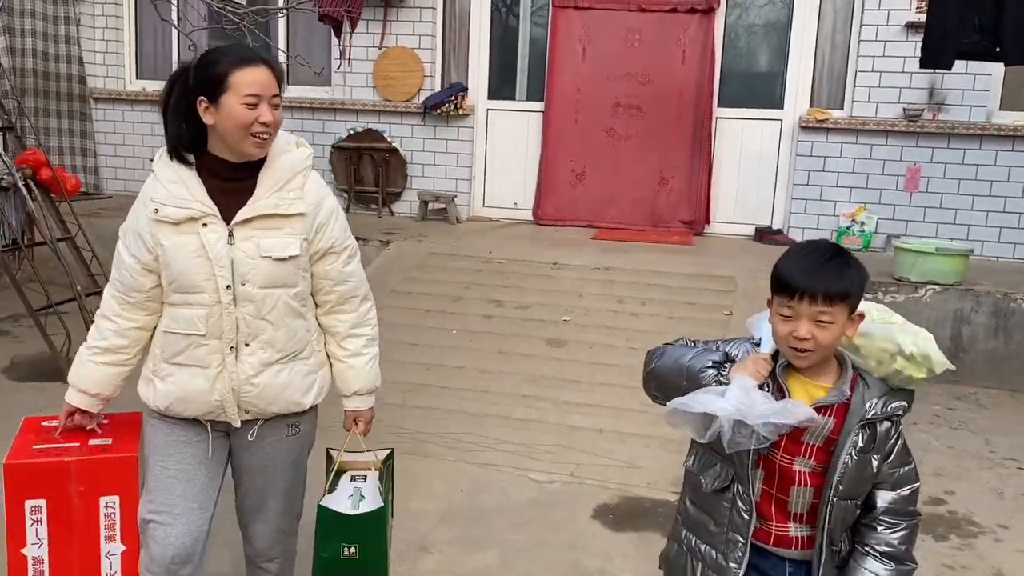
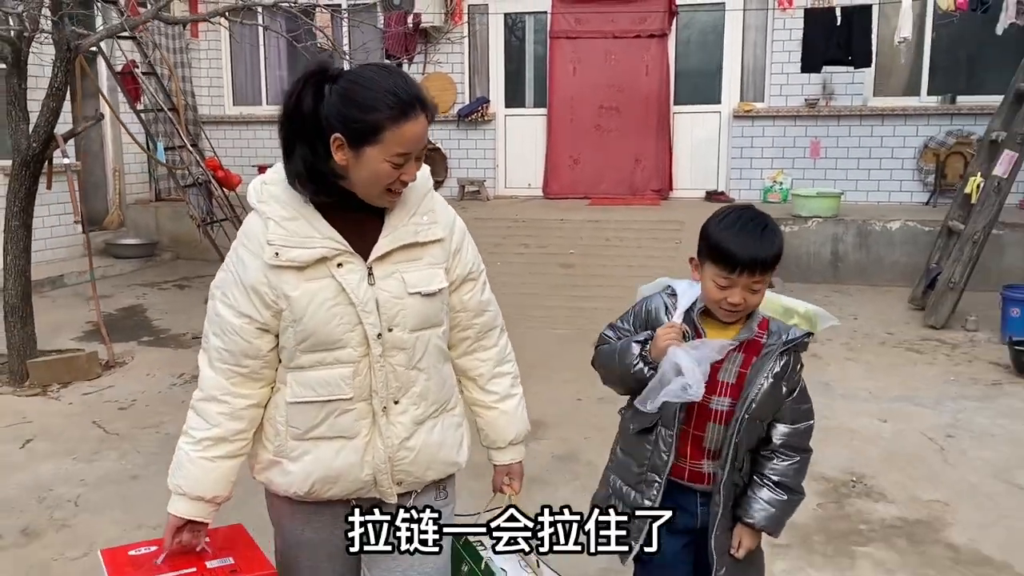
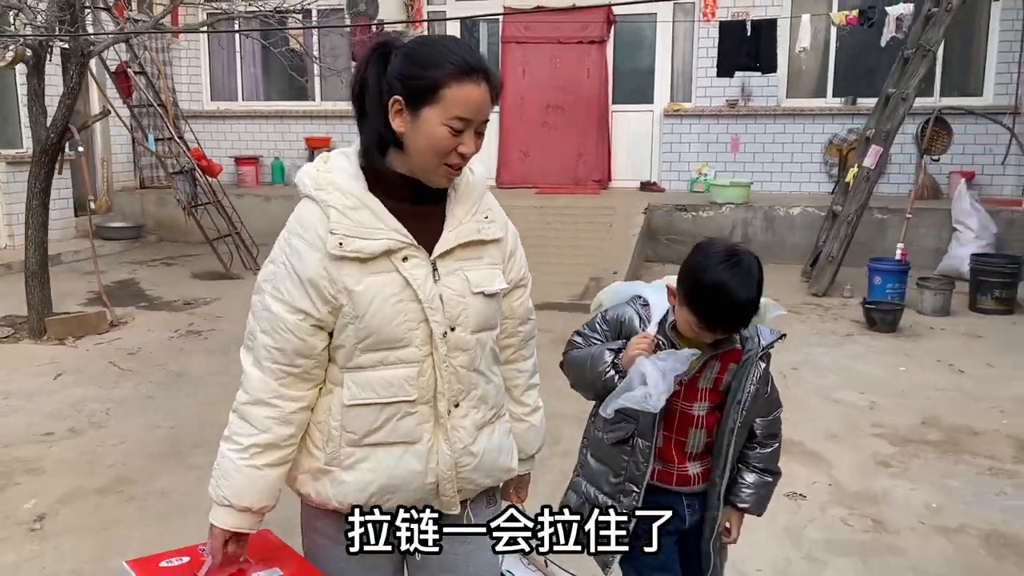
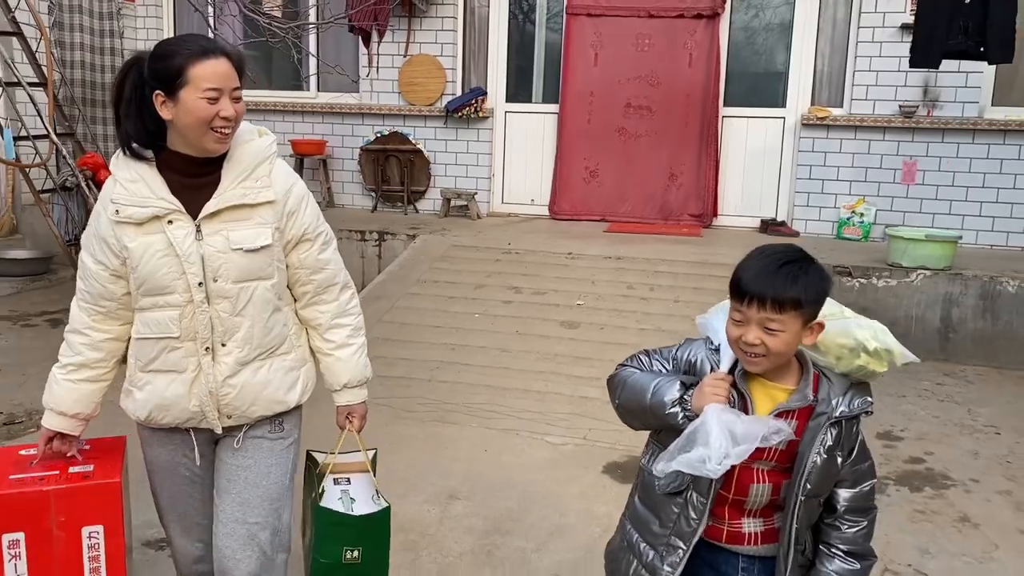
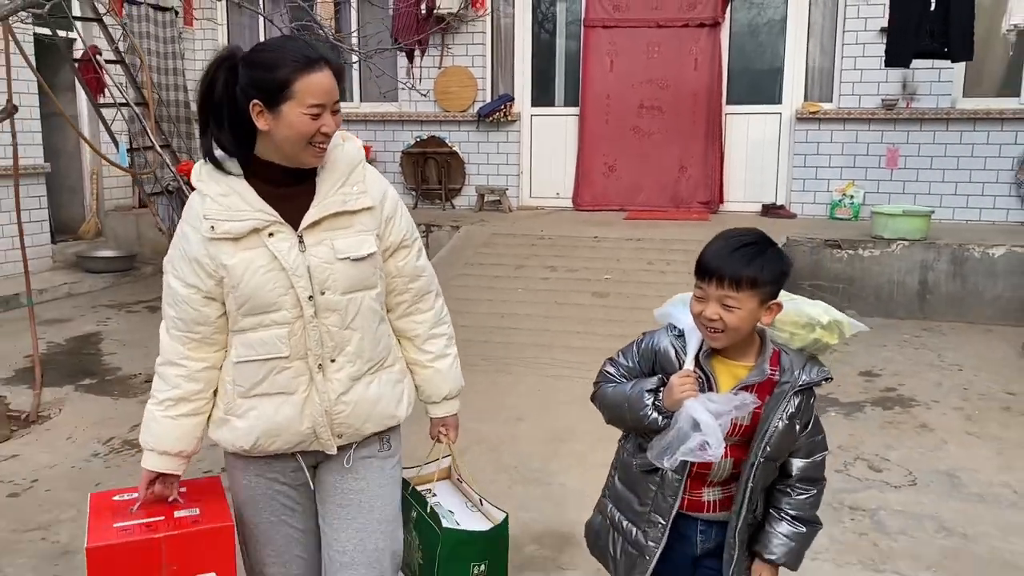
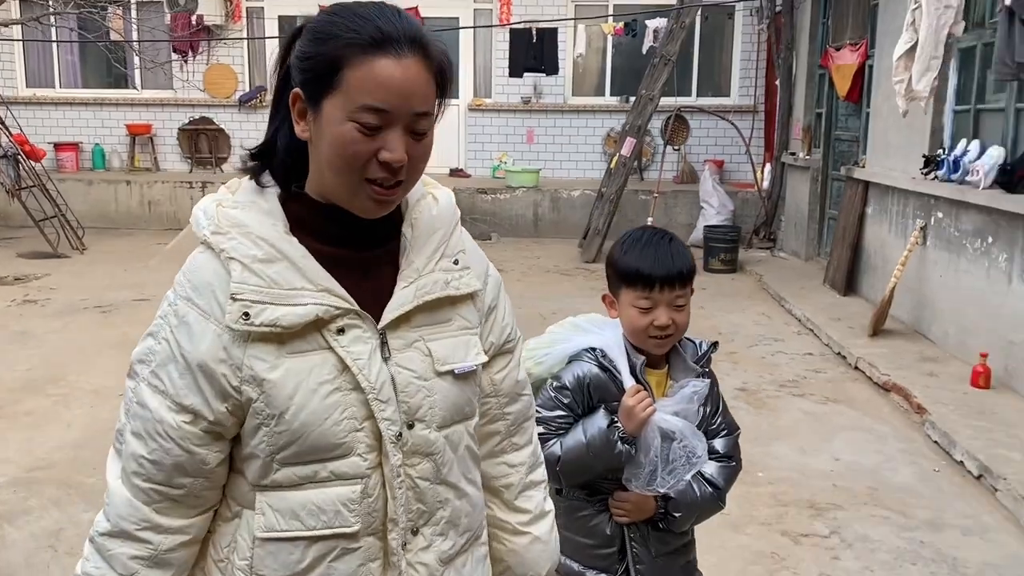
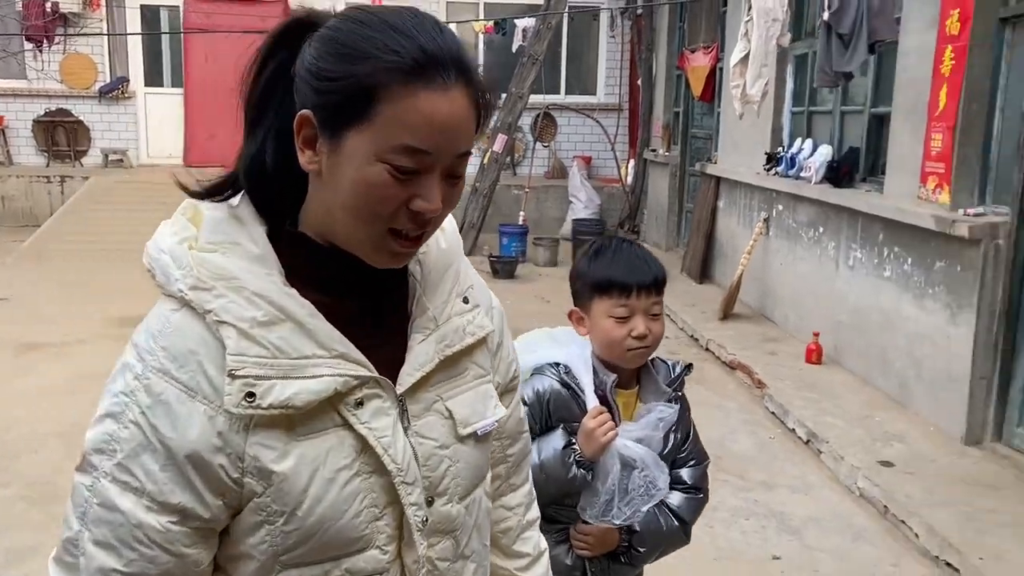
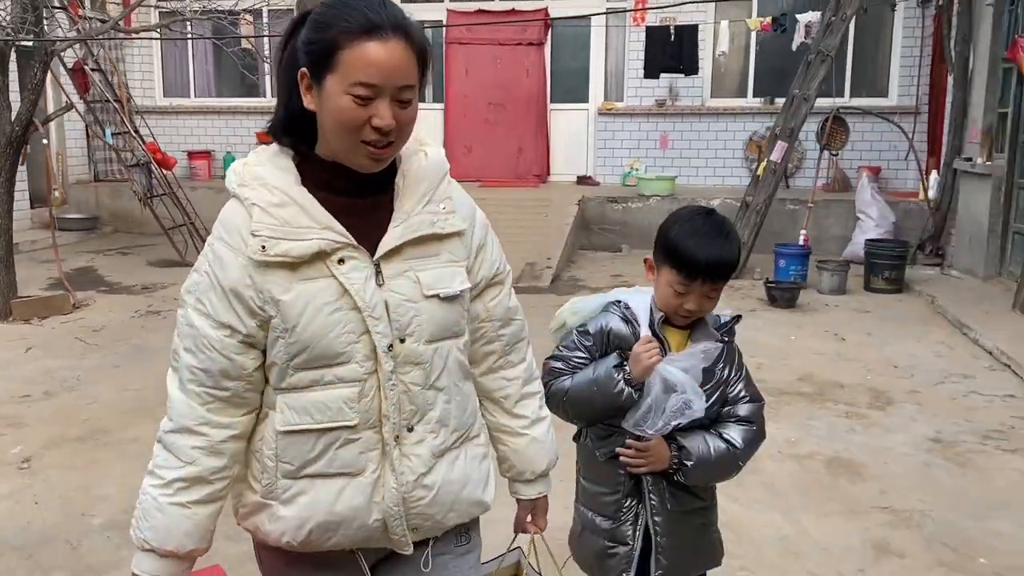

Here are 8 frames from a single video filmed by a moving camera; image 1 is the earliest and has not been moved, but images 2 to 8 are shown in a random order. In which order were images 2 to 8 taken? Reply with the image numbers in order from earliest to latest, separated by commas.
4, 5, 2, 3, 8, 6, 7
